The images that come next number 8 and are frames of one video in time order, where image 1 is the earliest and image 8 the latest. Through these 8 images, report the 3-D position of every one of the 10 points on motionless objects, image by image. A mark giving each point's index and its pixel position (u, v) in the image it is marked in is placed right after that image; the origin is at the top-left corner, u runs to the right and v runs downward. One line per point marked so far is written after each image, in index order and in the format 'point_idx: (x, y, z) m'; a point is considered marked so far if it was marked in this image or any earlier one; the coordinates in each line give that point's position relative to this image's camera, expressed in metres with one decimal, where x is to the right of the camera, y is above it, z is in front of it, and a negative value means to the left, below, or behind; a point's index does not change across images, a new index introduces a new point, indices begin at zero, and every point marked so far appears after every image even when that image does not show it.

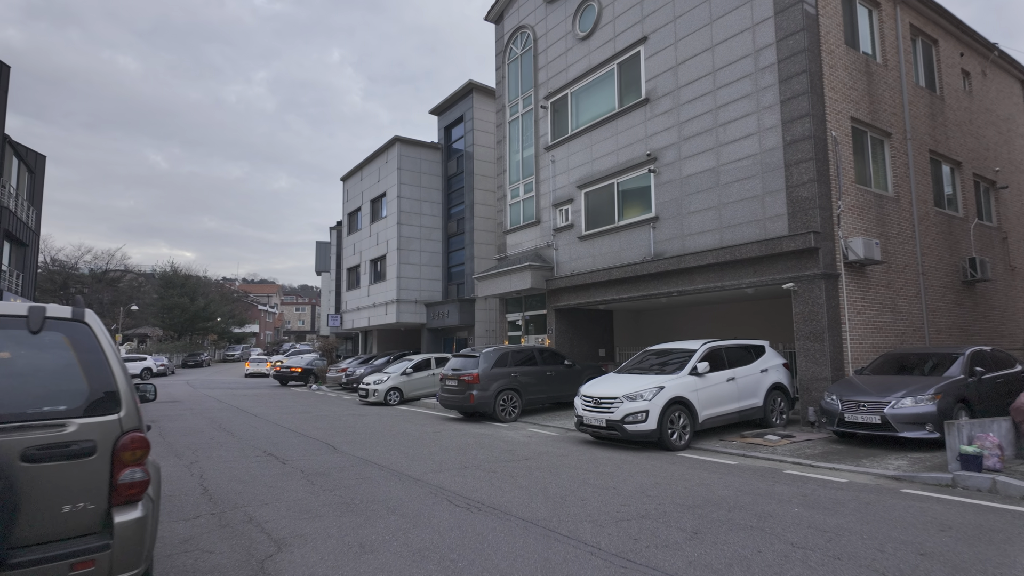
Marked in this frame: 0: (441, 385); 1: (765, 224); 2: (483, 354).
0: (-1.8, -2.4, +14.7) m
1: (+5.3, +1.3, +12.3) m
2: (-0.7, -1.6, +14.3) m
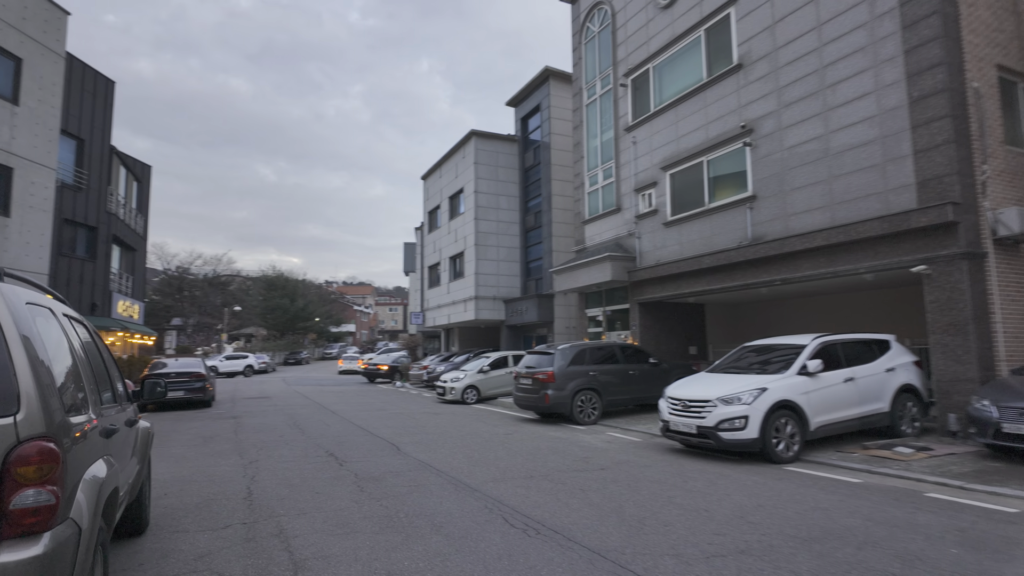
0: (+0.1, -2.3, +13.8) m
1: (+6.6, +1.6, +10.5) m
2: (+1.1, -1.4, +13.2) m
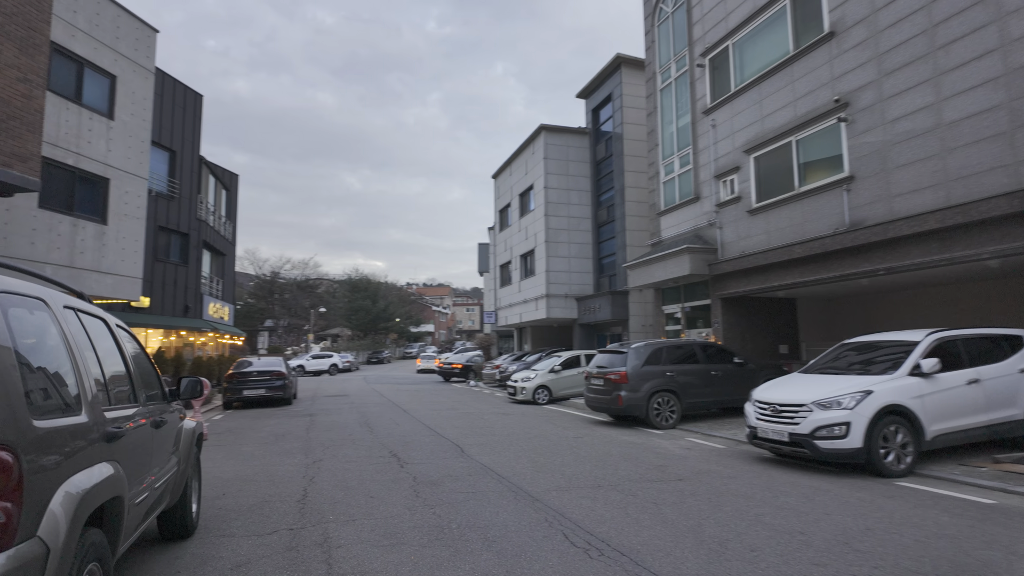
0: (+1.7, -2.2, +13.2) m
1: (+7.7, +1.8, +9.0) m
2: (+2.6, -1.3, +12.5) m
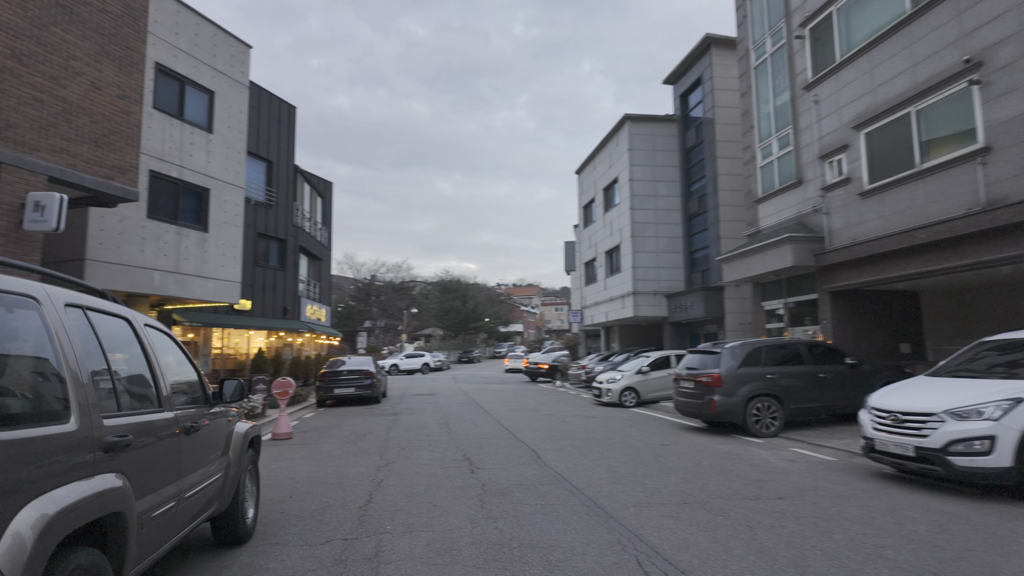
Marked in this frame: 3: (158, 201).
0: (+3.4, -2.1, +12.2) m
1: (+8.6, +2.0, +7.2) m
2: (+4.1, -1.2, +11.4) m
3: (-9.2, +2.3, +15.5) m
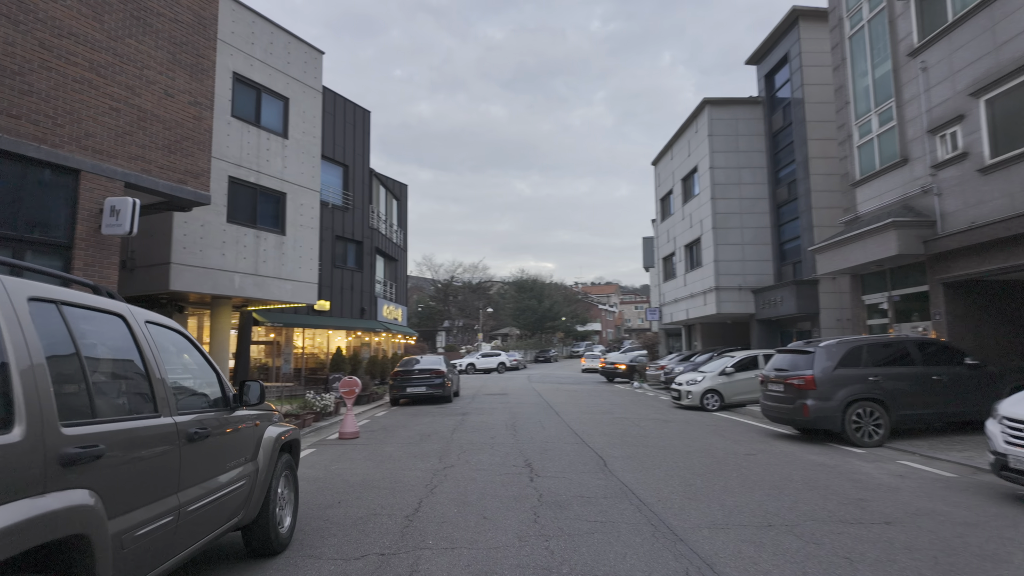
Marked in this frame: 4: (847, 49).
0: (+4.7, -1.9, +11.2) m
1: (+9.2, +2.2, +5.5) m
2: (+5.3, -1.0, +10.3) m
3: (-7.4, +2.2, +16.1) m
4: (+8.8, +6.2, +15.5) m
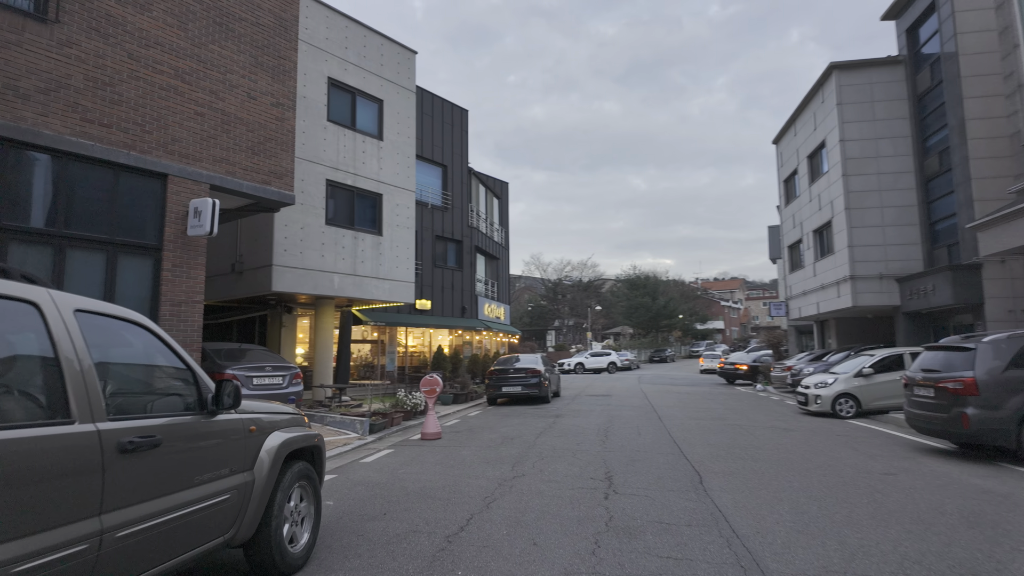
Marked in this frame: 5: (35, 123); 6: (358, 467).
0: (+6.1, -1.7, +9.2) m
1: (+9.3, +2.5, +2.8) m
2: (+6.6, -0.8, +8.2) m
3: (-4.9, +2.2, +16.4) m
4: (+10.8, +6.6, +12.8) m
5: (-6.4, +2.2, +7.9) m
6: (-2.1, -2.5, +8.1) m
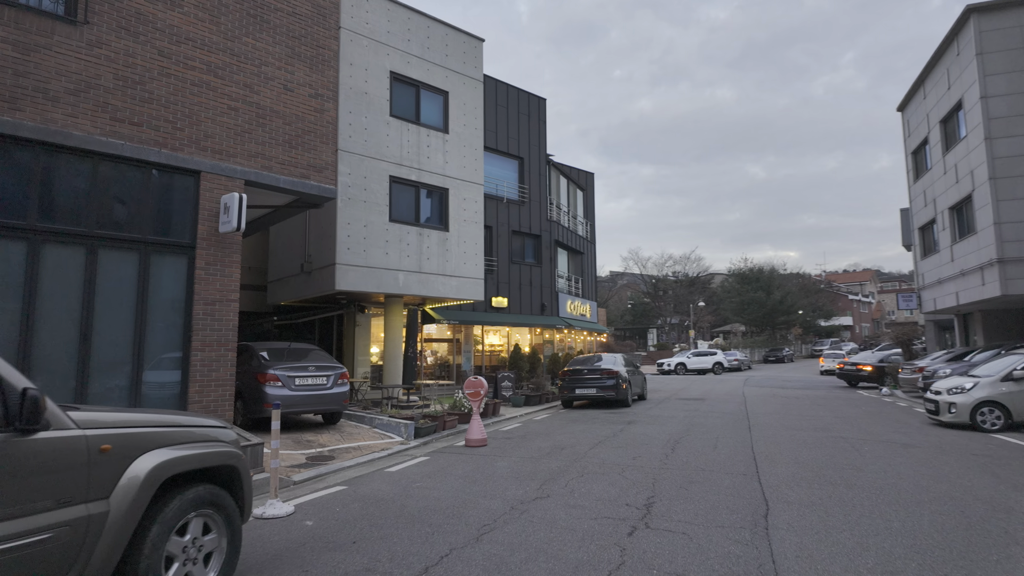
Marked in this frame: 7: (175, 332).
0: (+6.6, -1.4, +7.0) m
1: (+8.5, +2.8, +0.2) m
2: (+6.8, -0.5, +6.0) m
3: (-3.0, +2.3, +16.1) m
4: (+11.6, +7.0, +9.7) m
5: (-6.0, +2.2, +8.0) m
6: (-1.7, -2.4, +7.4) m
7: (-5.0, -0.7, +8.8) m
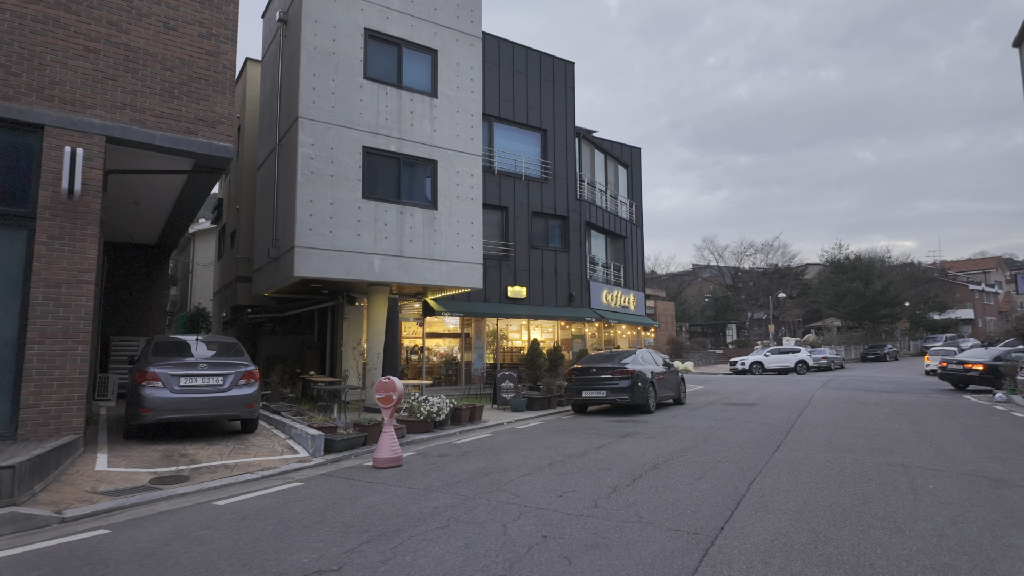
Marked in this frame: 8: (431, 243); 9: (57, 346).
0: (+5.1, -1.0, +3.8) m
1: (+5.9, +3.3, -3.3) m
2: (+5.1, -0.1, +2.7) m
3: (-3.2, +2.6, +14.2) m
4: (+10.3, +7.5, +5.7) m
5: (-7.3, +2.4, +6.6) m
6: (-3.1, -2.1, +5.4) m
7: (-6.1, -0.4, +7.2) m
8: (-2.0, +1.1, +14.6) m
9: (-5.6, -0.7, +7.3) m
